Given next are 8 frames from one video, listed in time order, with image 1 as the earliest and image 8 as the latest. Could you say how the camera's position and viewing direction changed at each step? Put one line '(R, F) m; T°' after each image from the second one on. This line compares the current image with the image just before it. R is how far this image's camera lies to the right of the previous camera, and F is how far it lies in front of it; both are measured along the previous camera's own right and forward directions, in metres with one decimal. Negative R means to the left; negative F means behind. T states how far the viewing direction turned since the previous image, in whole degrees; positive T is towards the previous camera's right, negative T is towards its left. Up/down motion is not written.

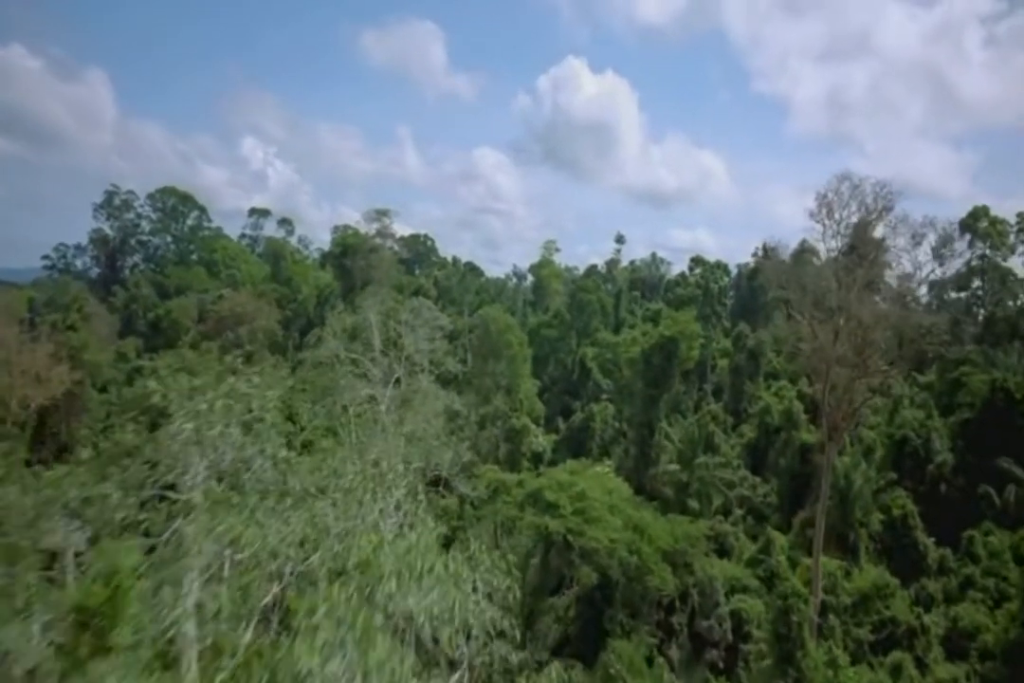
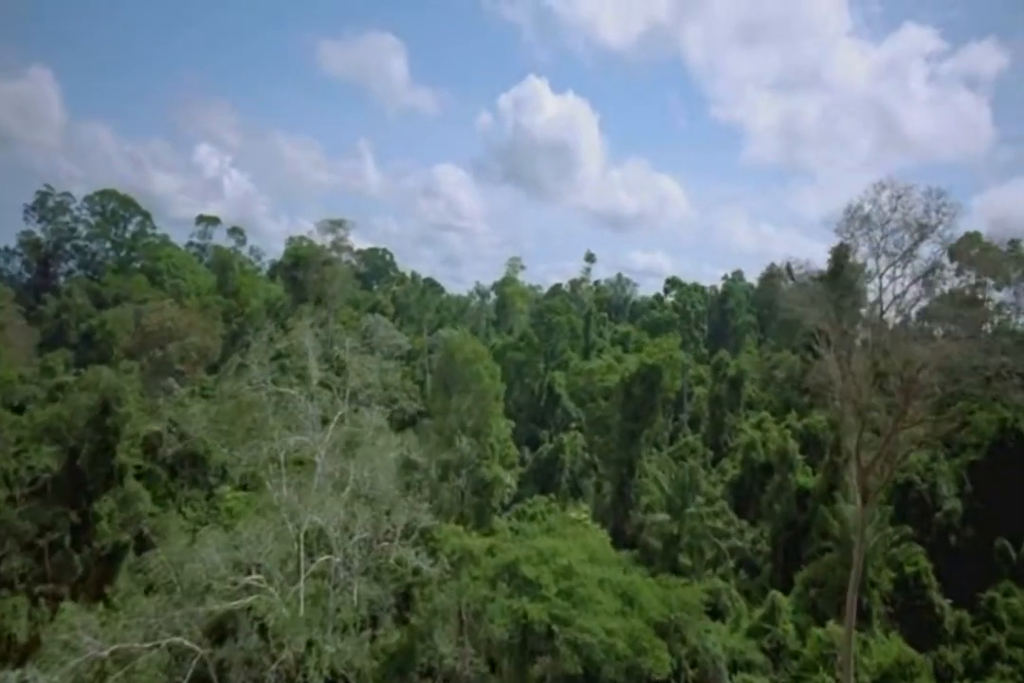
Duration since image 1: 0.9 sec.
(-0.4, +3.8) m; +3°
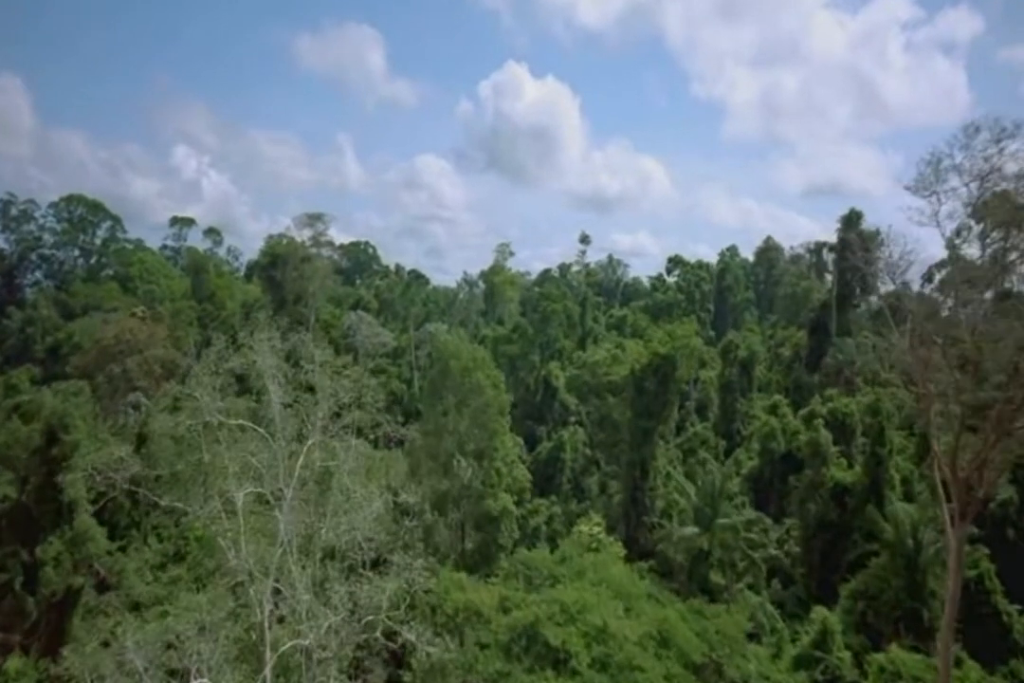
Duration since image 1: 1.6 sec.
(-0.2, +3.2) m; +1°
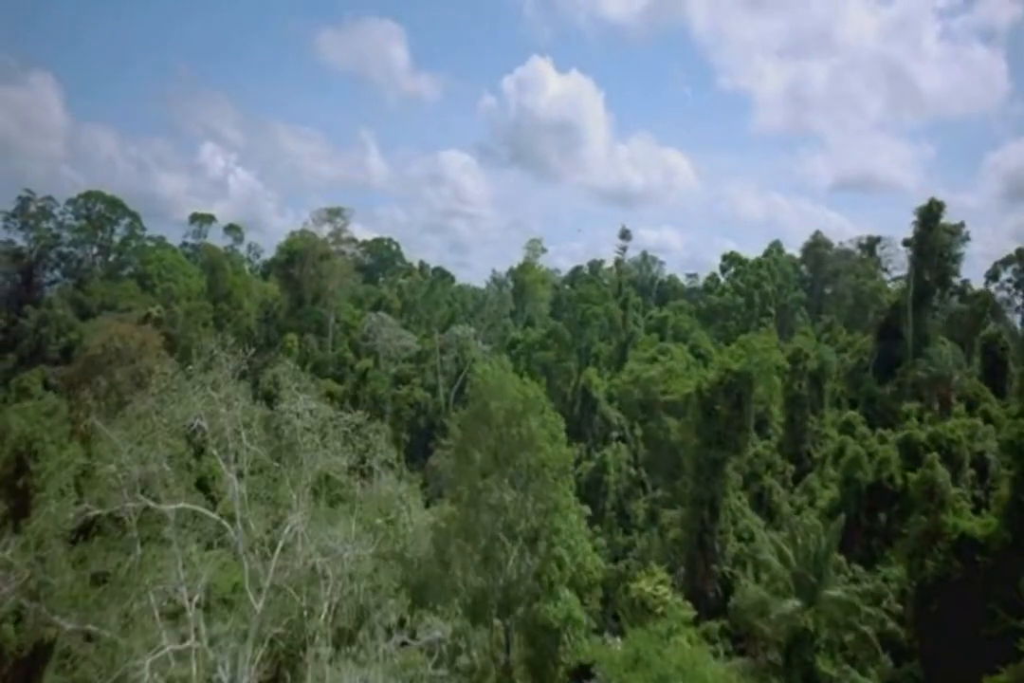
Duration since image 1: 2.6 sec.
(-0.7, +4.4) m; -2°
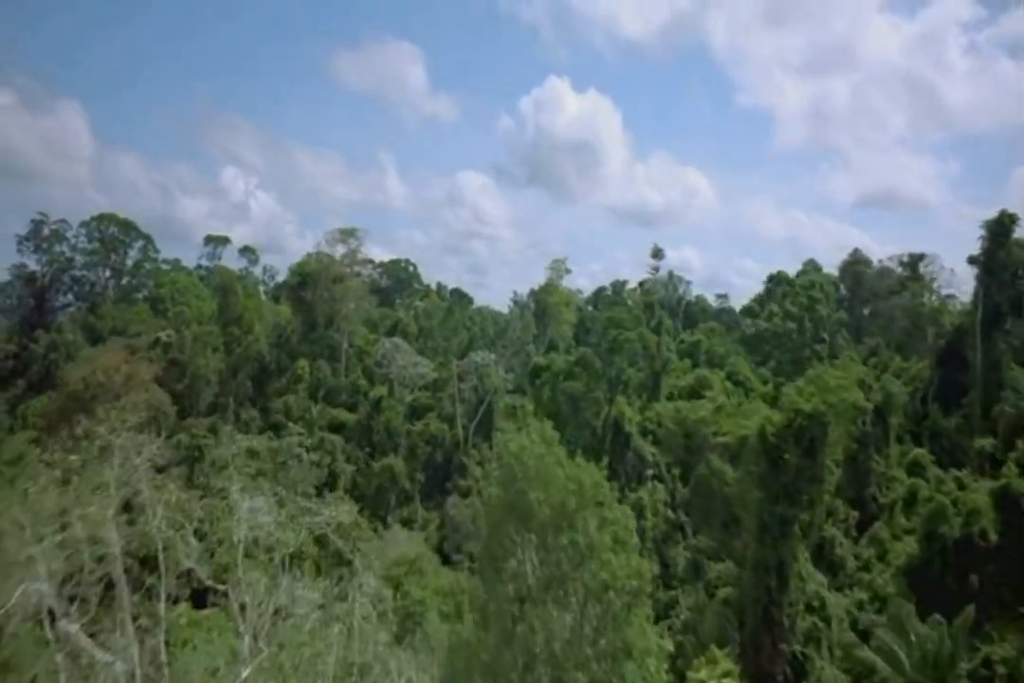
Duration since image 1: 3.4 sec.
(-0.3, +3.4) m; -1°
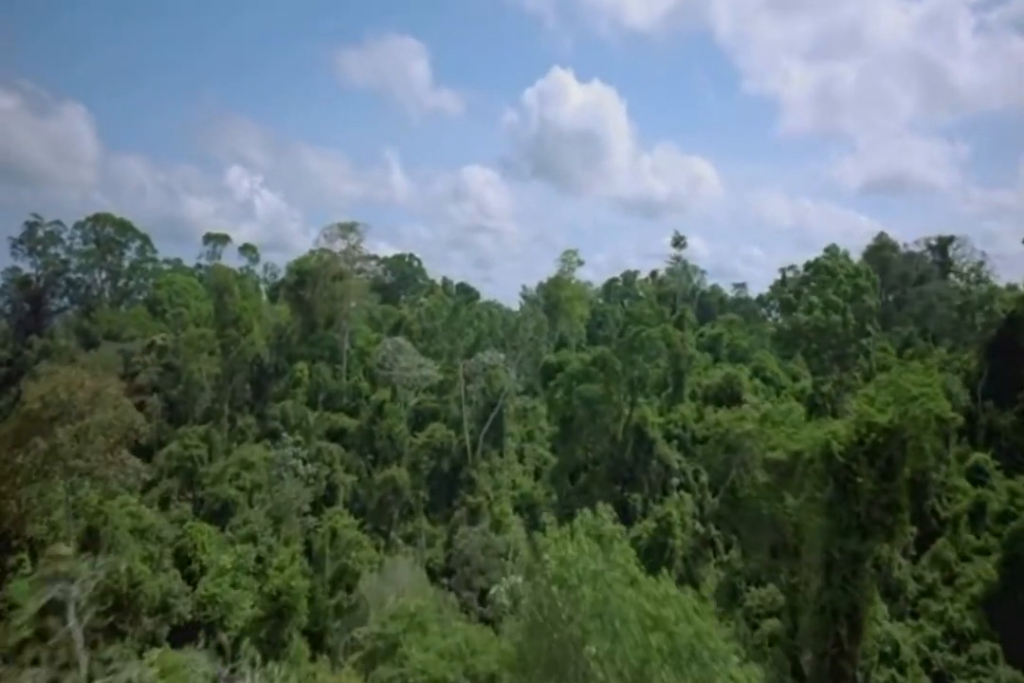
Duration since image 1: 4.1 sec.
(-0.1, +3.2) m; -1°
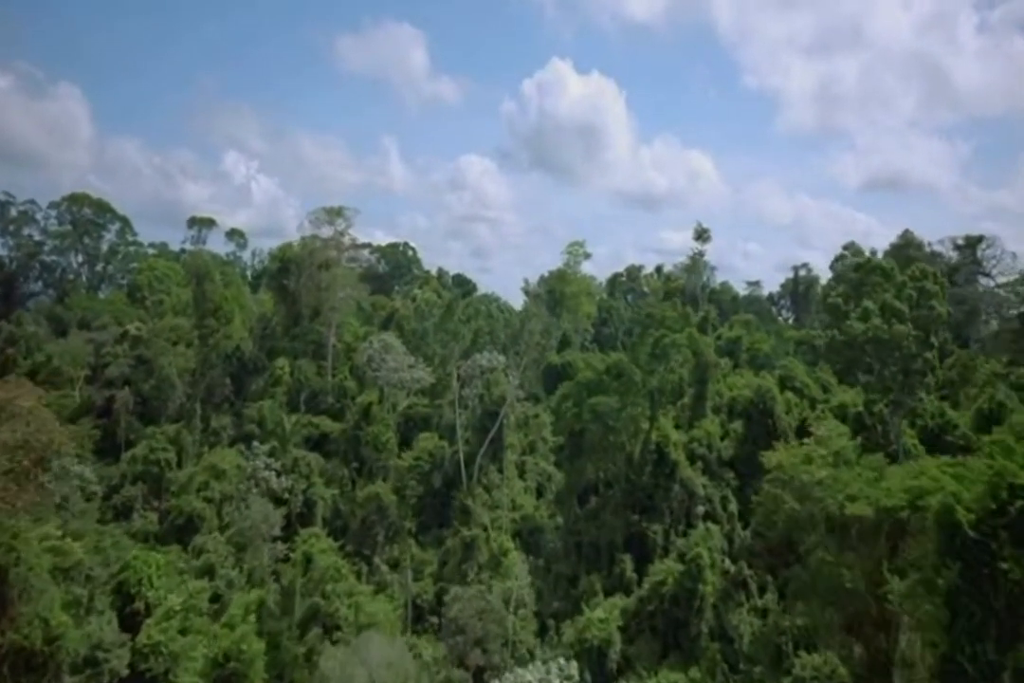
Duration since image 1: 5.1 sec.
(-0.4, +4.5) m; 0°
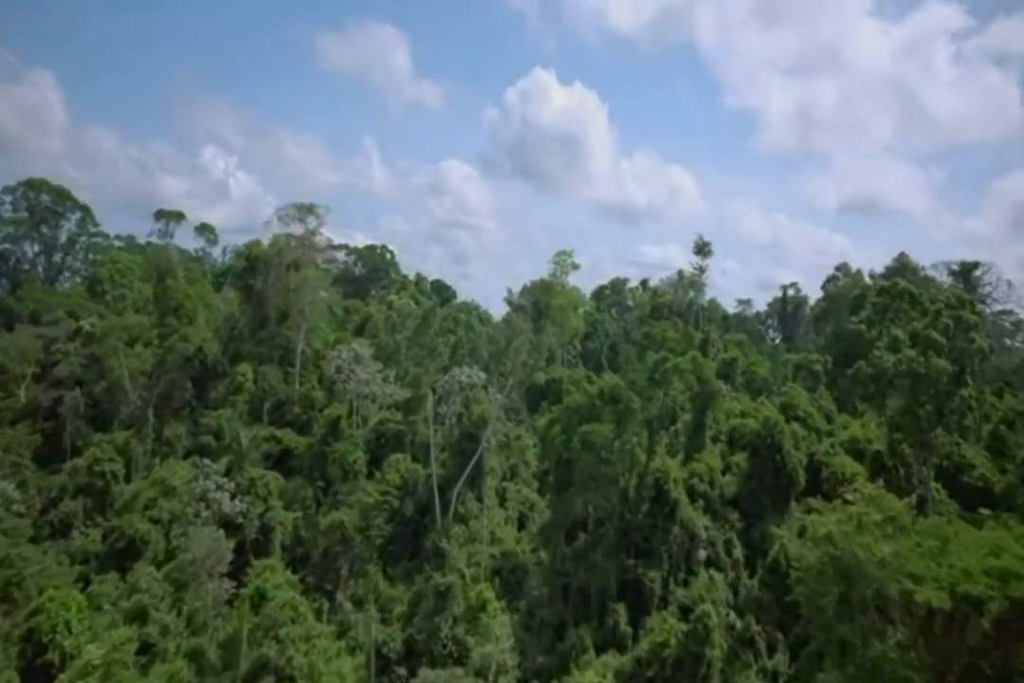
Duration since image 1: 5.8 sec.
(-0.4, +3.2) m; +2°
